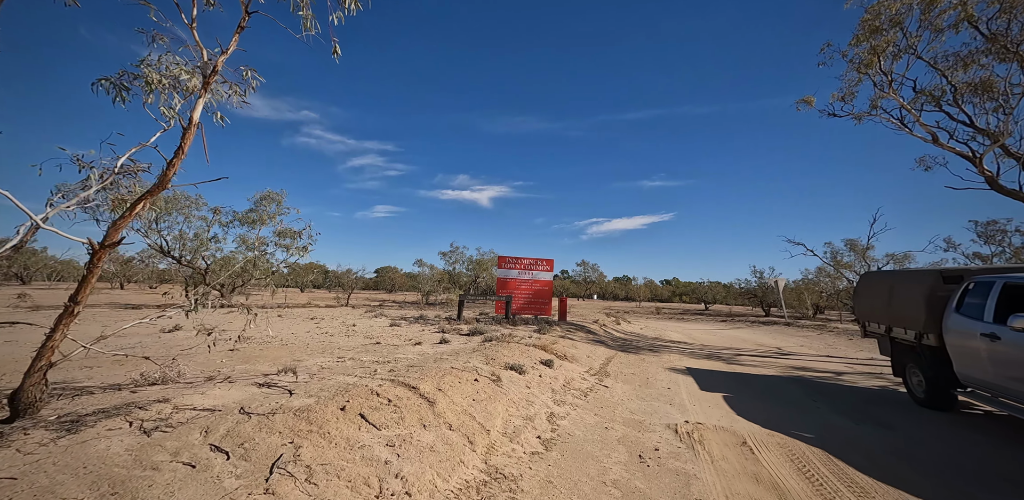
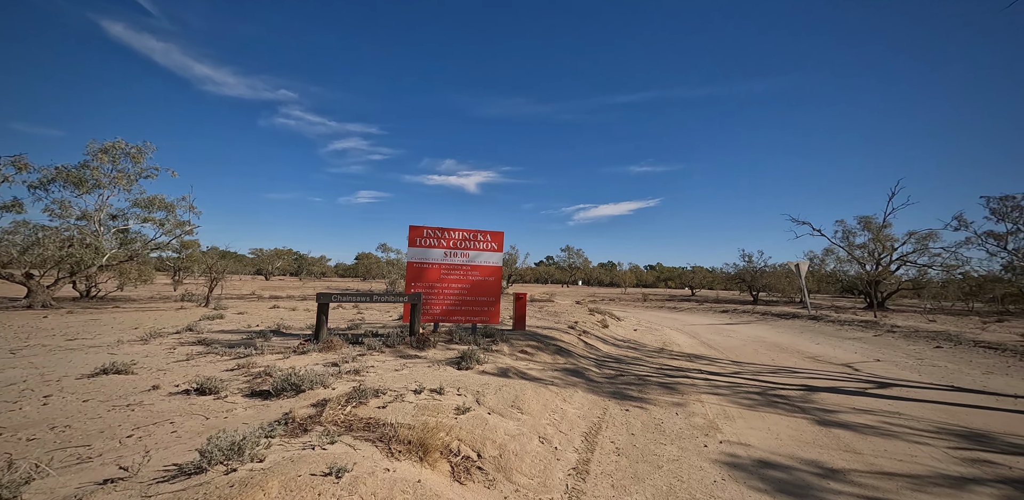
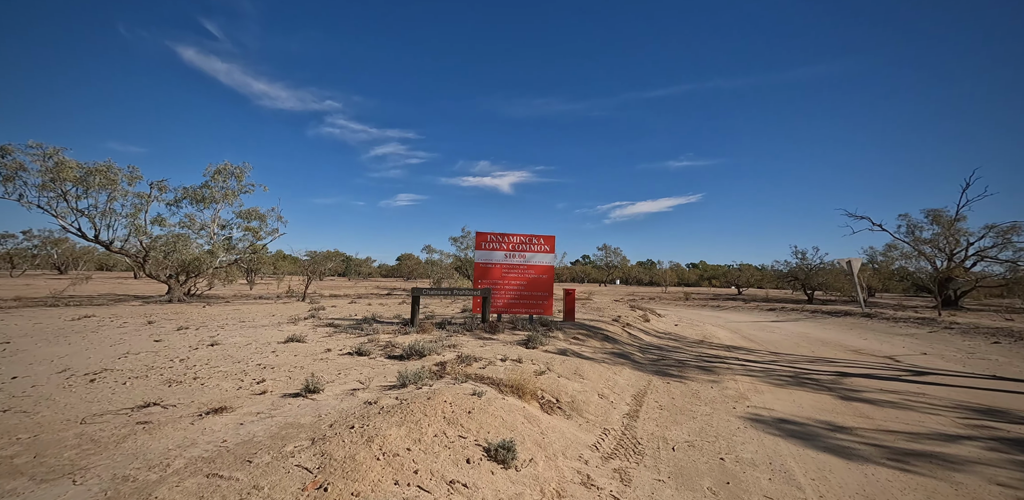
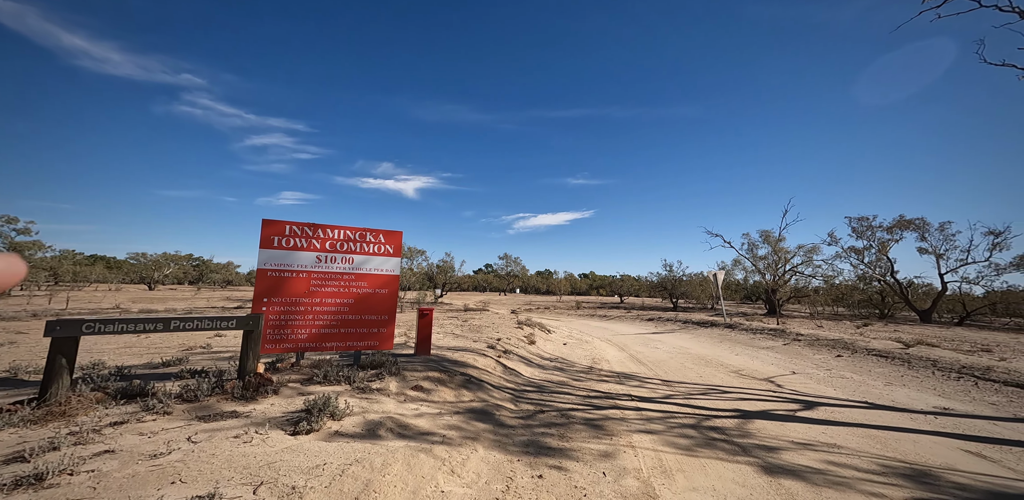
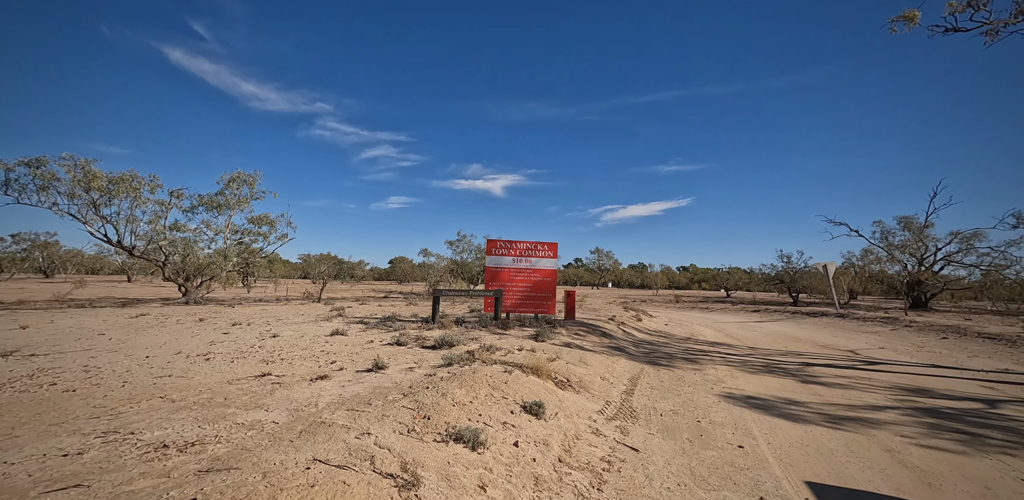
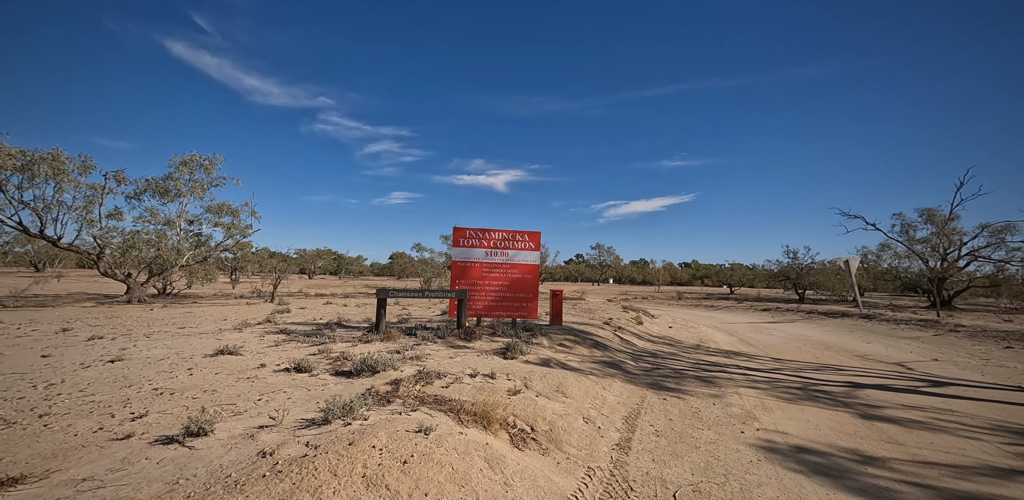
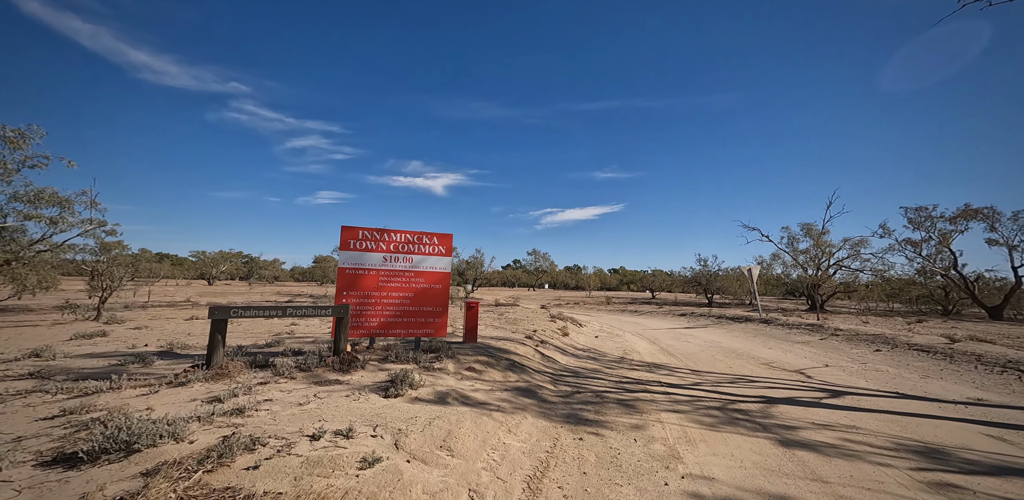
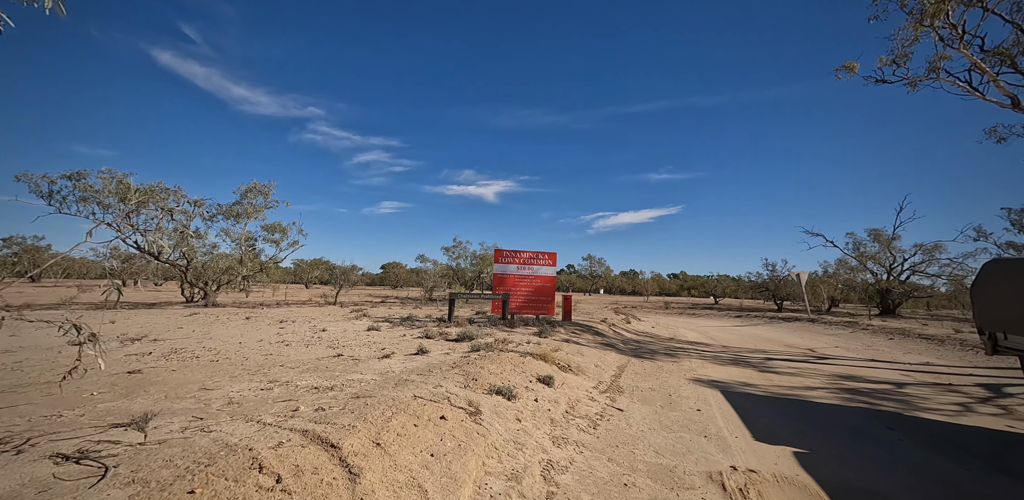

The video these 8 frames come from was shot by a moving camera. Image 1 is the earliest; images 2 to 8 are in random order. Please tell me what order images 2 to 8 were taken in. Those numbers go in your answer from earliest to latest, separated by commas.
8, 5, 3, 6, 2, 7, 4
